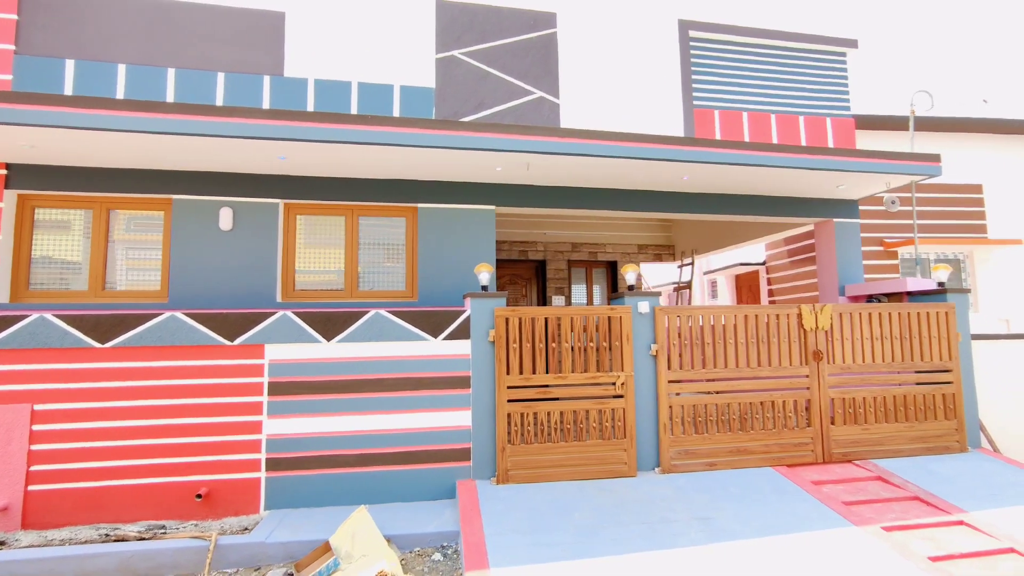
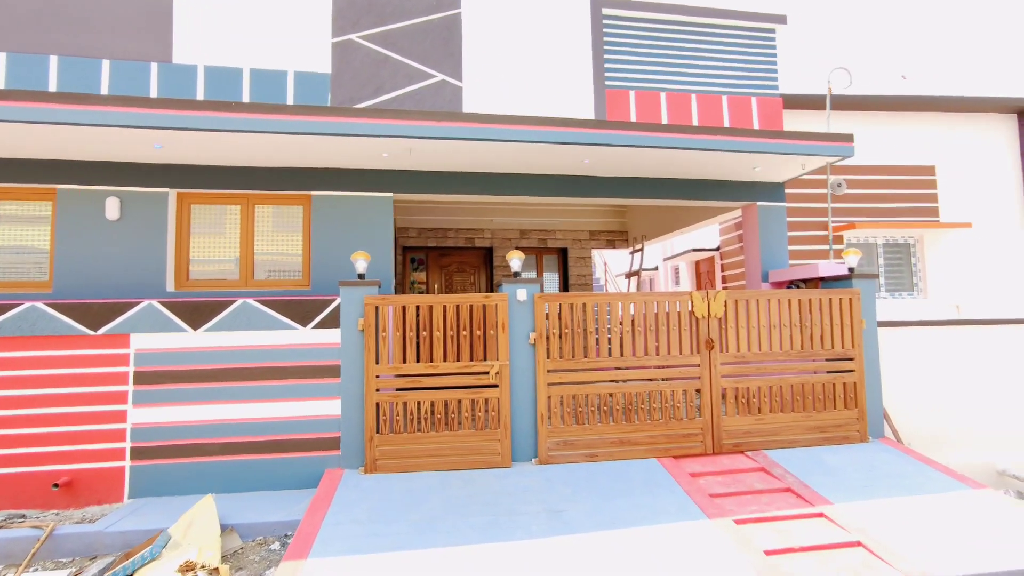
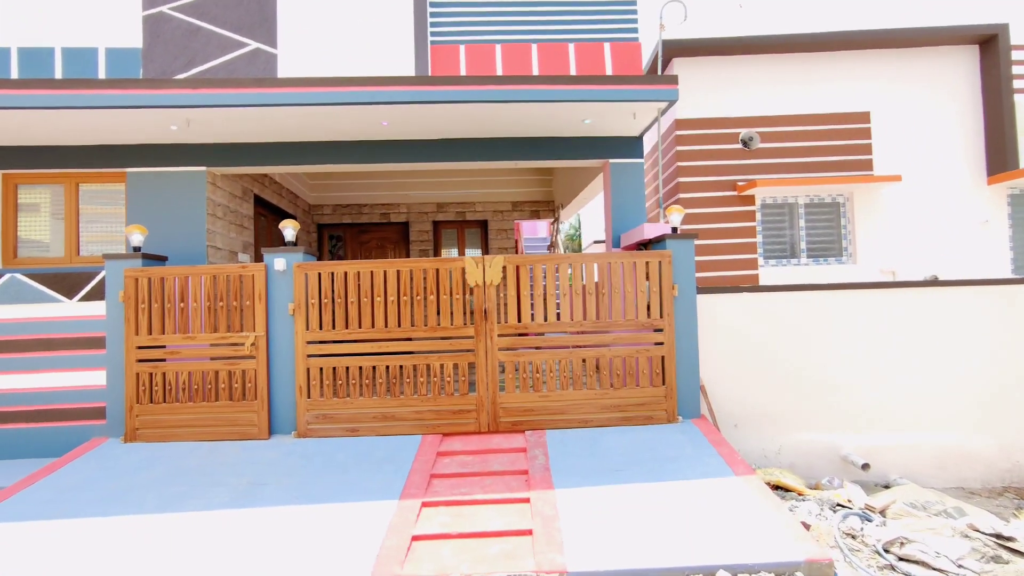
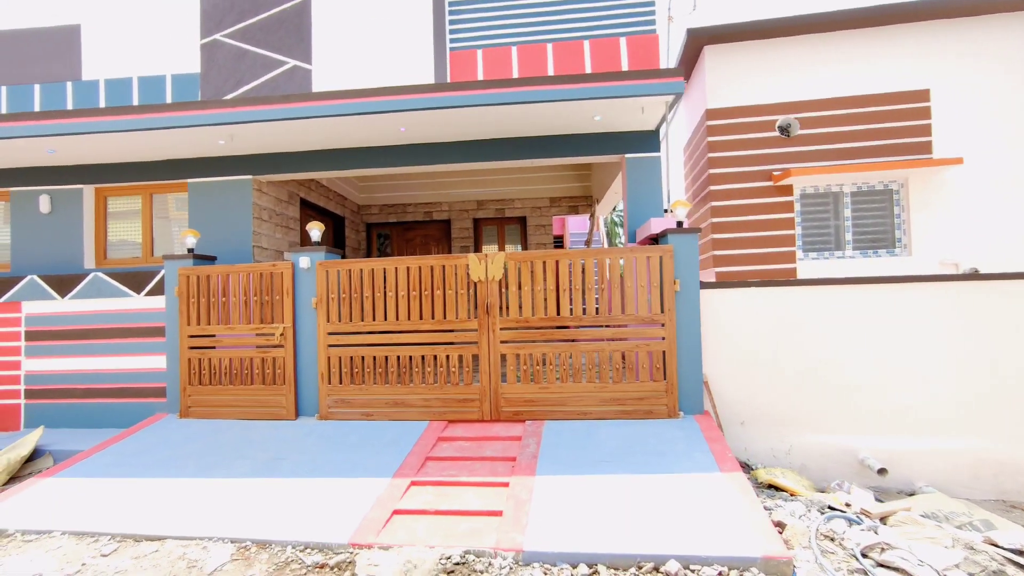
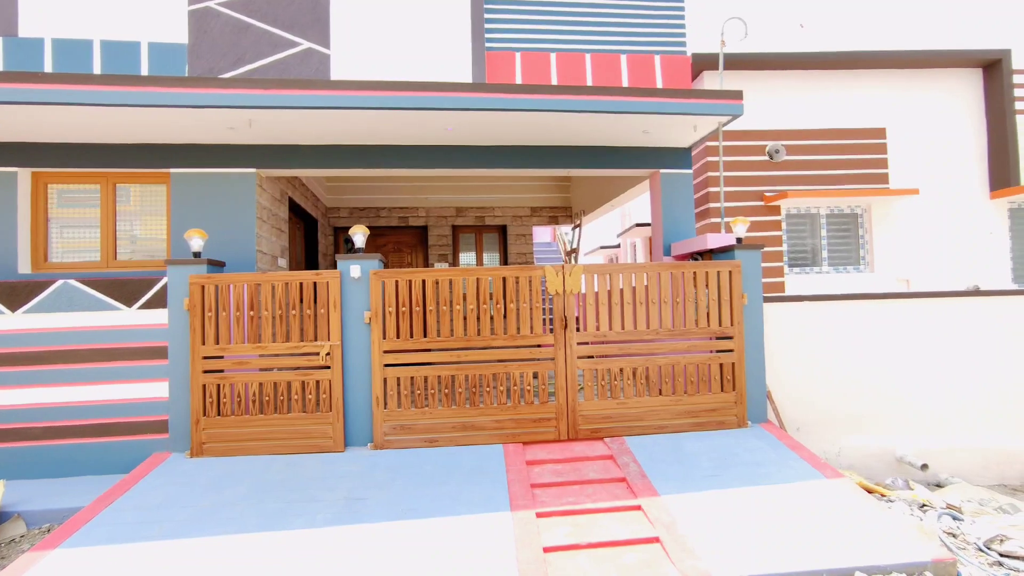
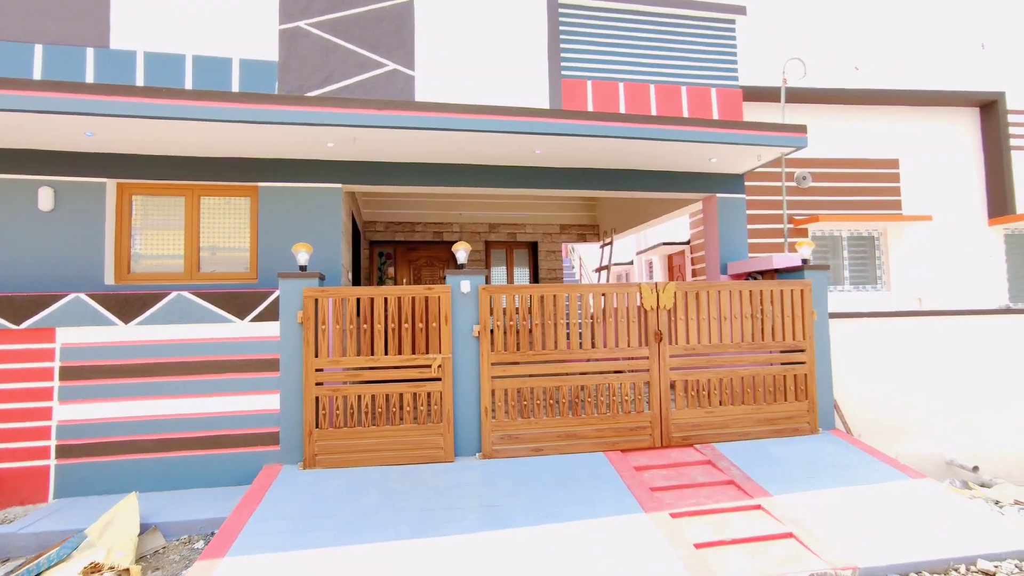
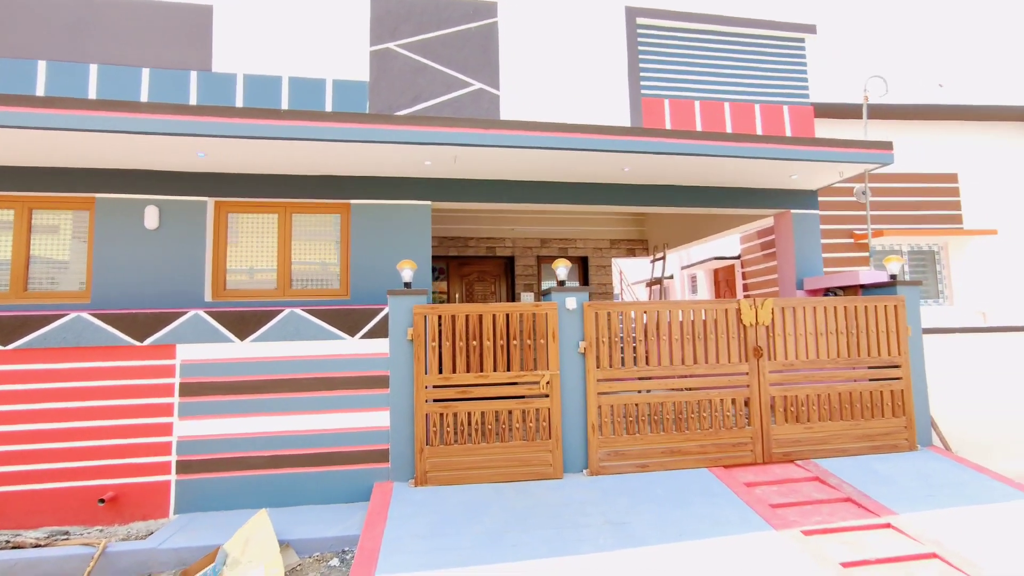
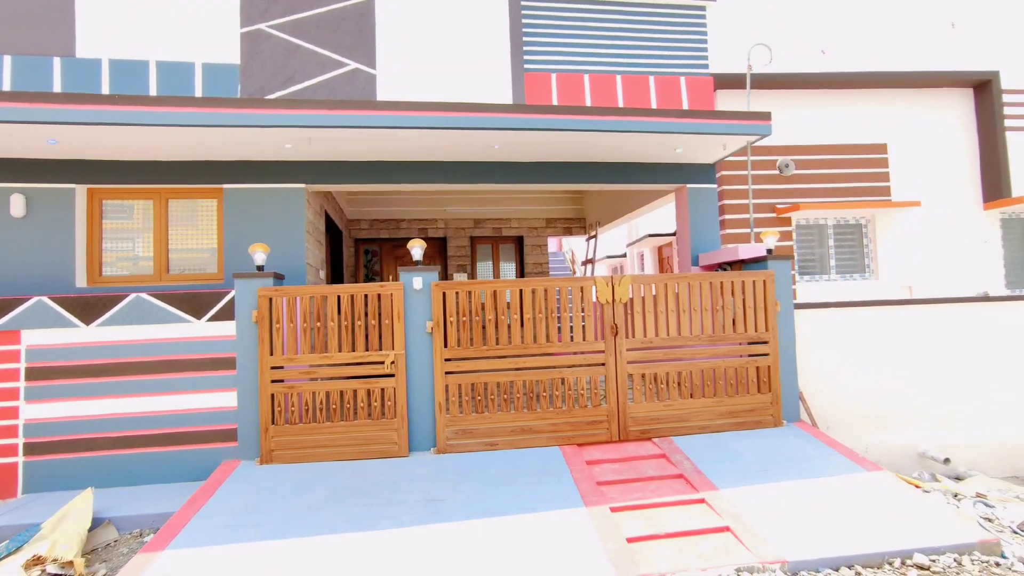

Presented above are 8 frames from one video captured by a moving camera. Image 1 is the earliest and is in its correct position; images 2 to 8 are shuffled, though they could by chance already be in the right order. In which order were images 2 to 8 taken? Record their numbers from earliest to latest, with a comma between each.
7, 2, 6, 8, 5, 3, 4
